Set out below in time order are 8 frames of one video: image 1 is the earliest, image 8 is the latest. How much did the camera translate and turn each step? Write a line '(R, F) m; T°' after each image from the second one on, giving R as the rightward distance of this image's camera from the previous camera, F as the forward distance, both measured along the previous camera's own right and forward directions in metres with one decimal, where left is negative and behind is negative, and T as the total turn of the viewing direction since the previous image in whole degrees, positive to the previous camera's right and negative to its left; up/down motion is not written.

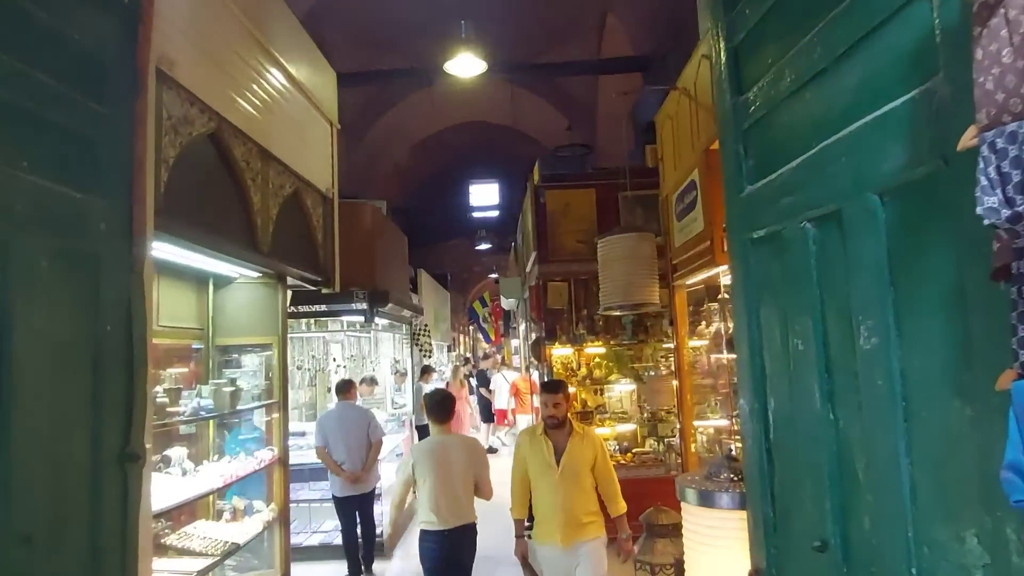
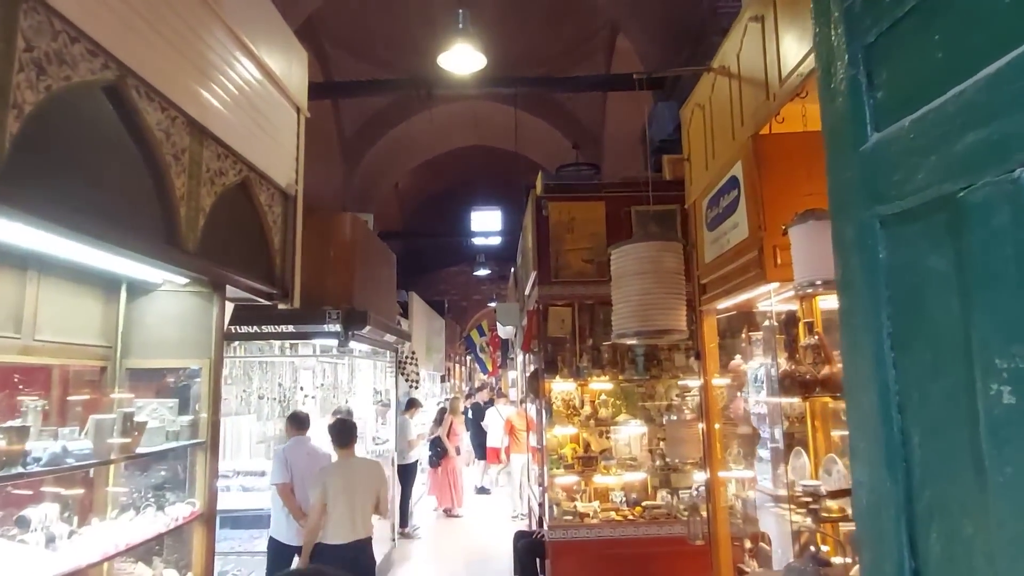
(0.0, +0.8) m; 0°
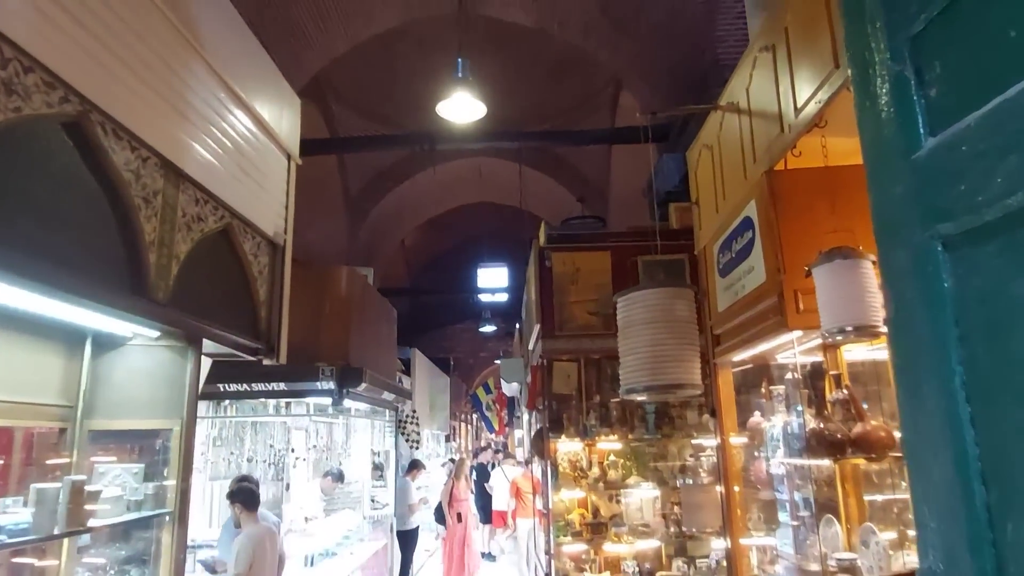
(0.0, +0.2) m; -1°
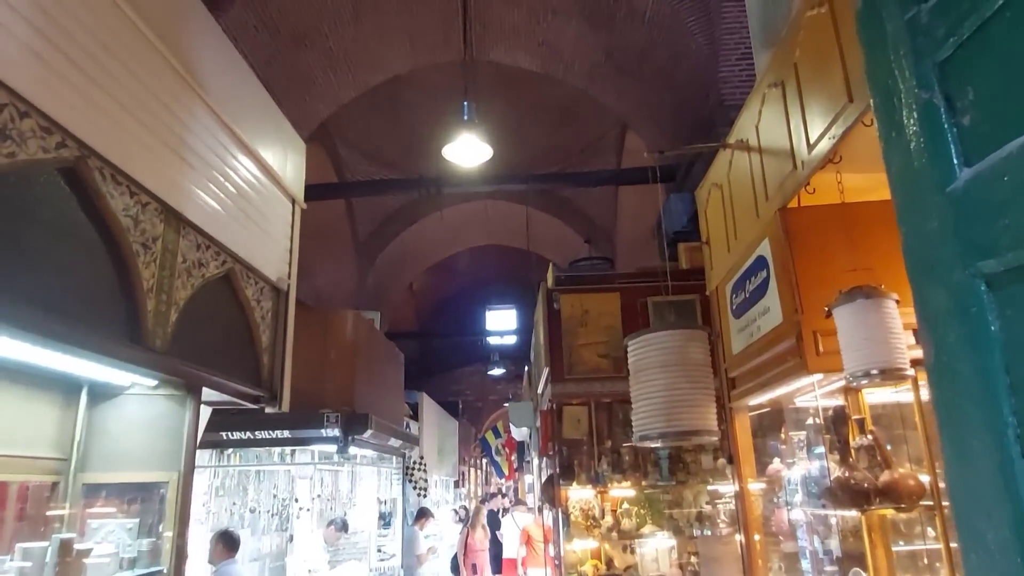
(0.0, +0.1) m; -1°
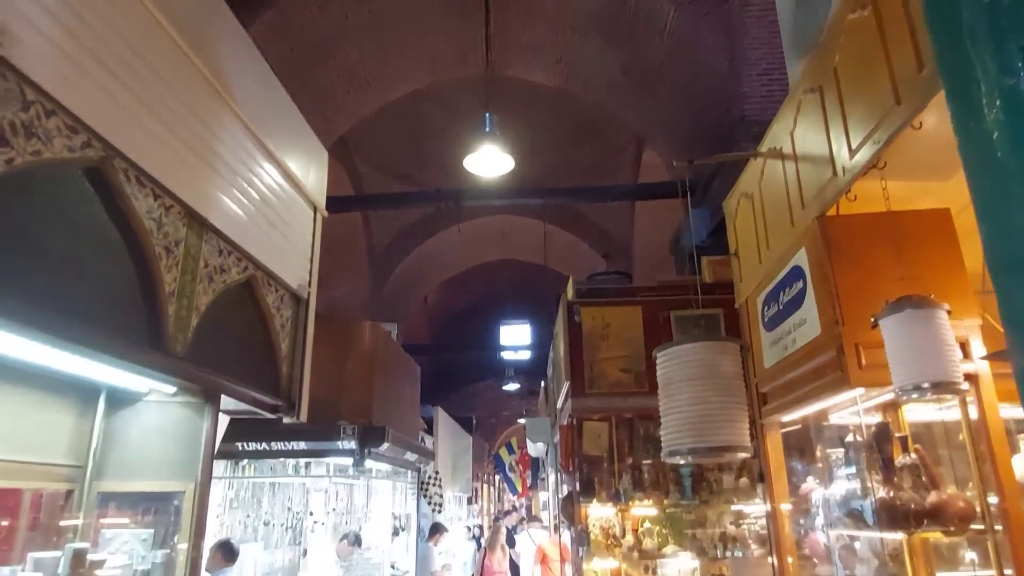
(-0.1, +0.1) m; -1°
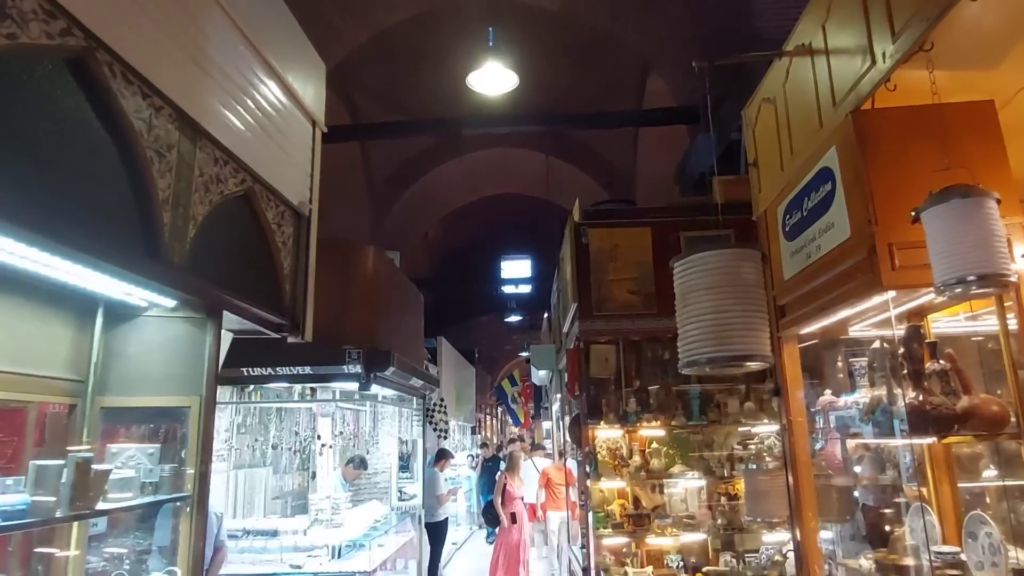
(0.0, +0.1) m; 0°
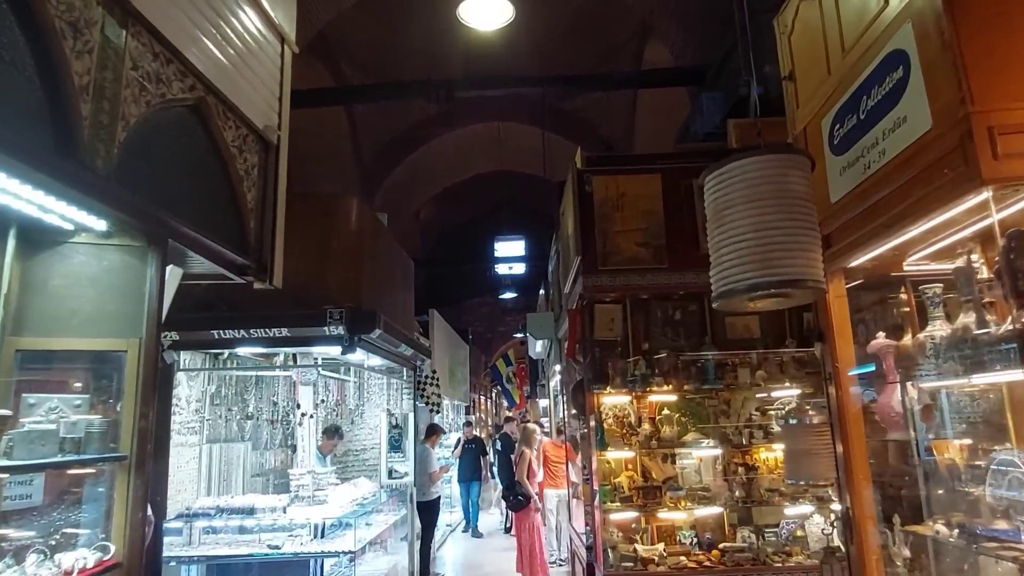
(0.0, +0.4) m; +1°
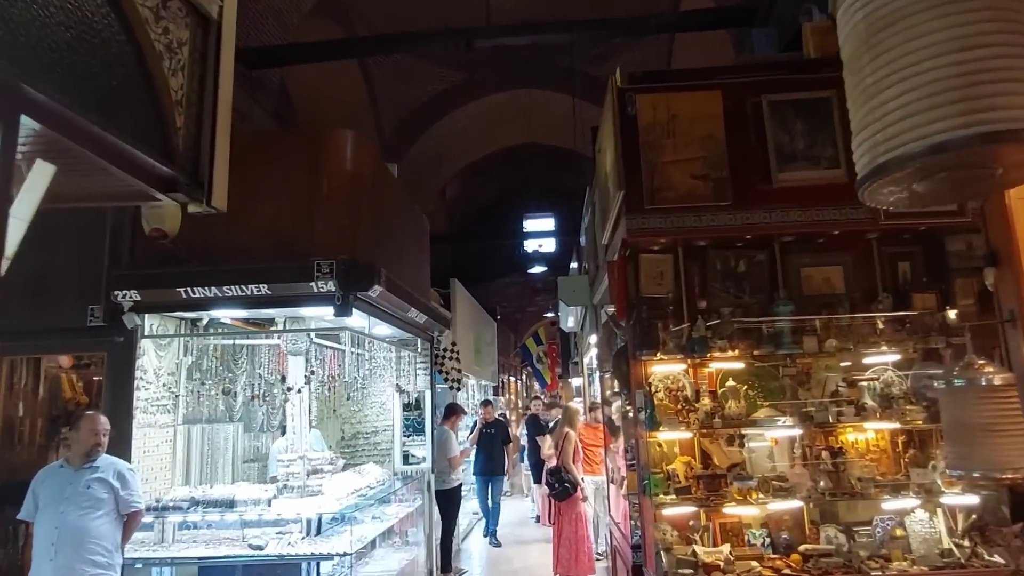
(0.0, +0.8) m; -2°
